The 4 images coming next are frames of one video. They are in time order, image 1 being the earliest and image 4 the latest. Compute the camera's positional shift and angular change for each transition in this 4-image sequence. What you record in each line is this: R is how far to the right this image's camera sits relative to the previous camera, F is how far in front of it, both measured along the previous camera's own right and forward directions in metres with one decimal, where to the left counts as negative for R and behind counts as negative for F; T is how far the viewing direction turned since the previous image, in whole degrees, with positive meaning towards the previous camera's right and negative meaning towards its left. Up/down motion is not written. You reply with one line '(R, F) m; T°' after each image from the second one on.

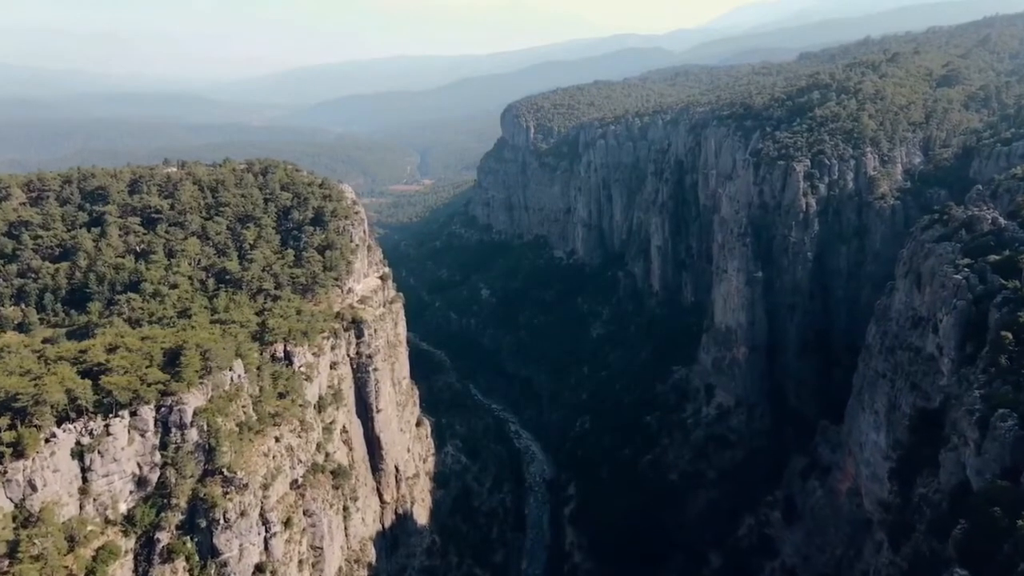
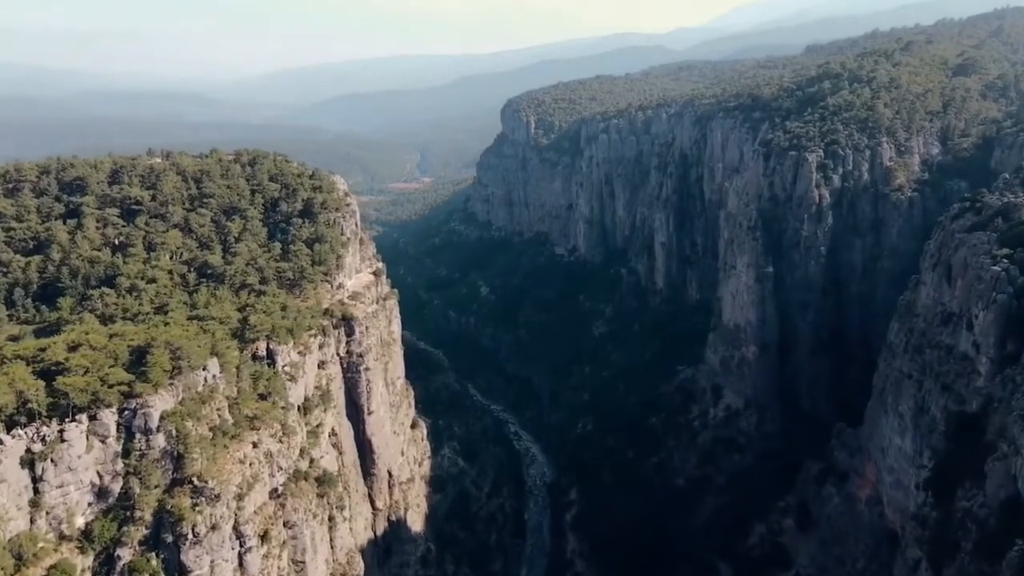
(+0.1, +2.8) m; 0°
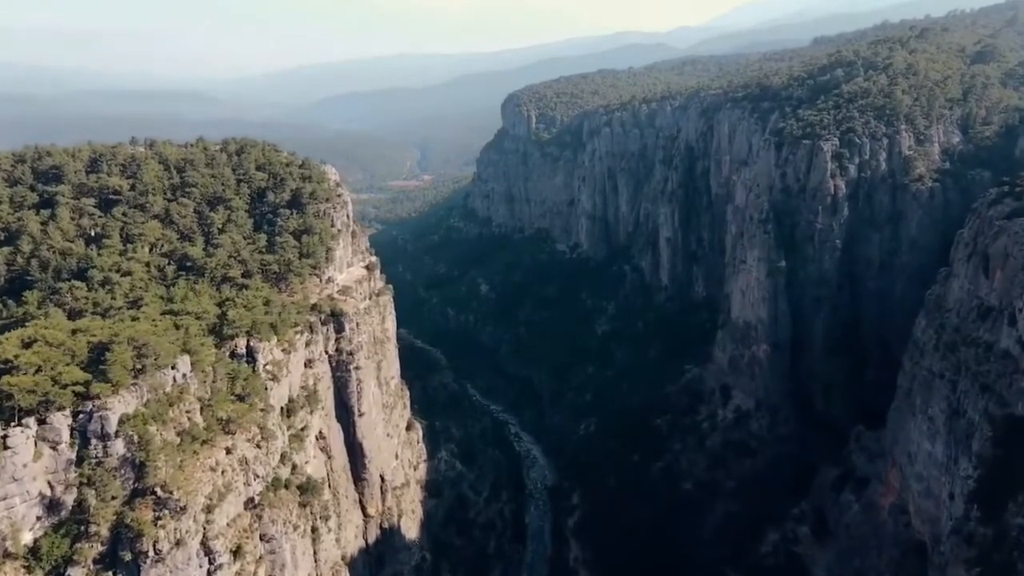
(+0.1, +2.9) m; 0°
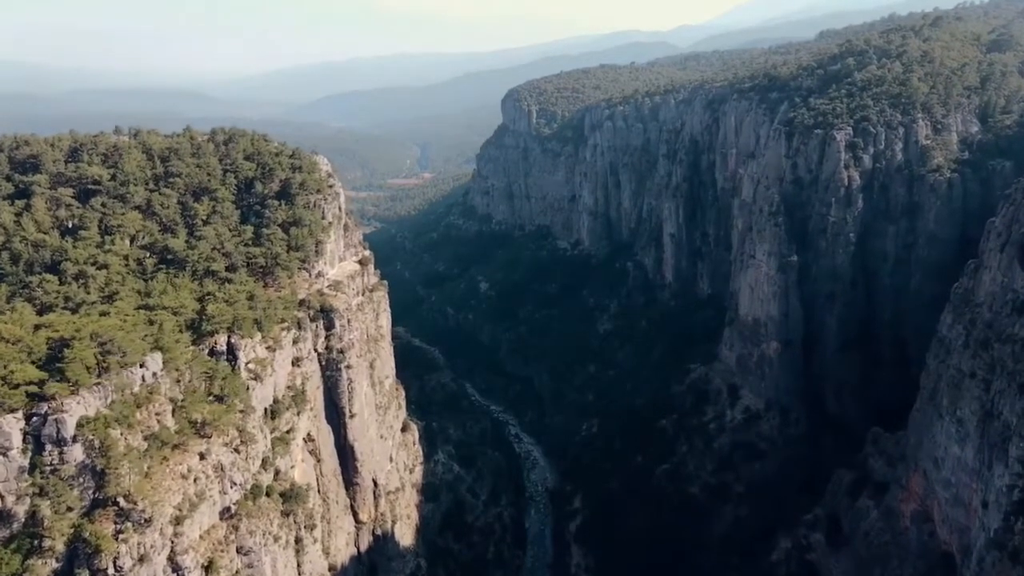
(+0.1, +2.4) m; 0°
